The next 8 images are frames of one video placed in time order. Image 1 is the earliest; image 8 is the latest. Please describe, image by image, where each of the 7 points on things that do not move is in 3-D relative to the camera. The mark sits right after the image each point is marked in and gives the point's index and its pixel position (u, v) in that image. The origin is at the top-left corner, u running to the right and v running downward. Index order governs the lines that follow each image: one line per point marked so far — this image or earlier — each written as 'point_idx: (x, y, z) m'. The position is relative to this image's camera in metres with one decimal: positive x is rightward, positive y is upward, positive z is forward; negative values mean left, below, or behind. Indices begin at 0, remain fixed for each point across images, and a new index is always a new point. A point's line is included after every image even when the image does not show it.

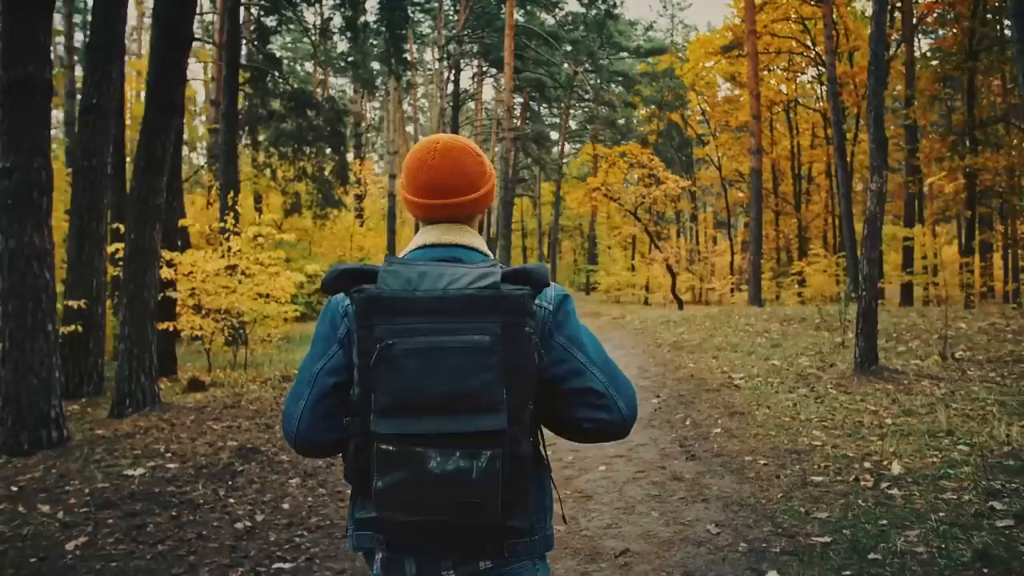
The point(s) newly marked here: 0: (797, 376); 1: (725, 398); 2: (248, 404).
0: (+3.5, -1.1, +9.2) m
1: (+2.3, -1.2, +8.2) m
2: (-3.1, -1.4, +8.8) m
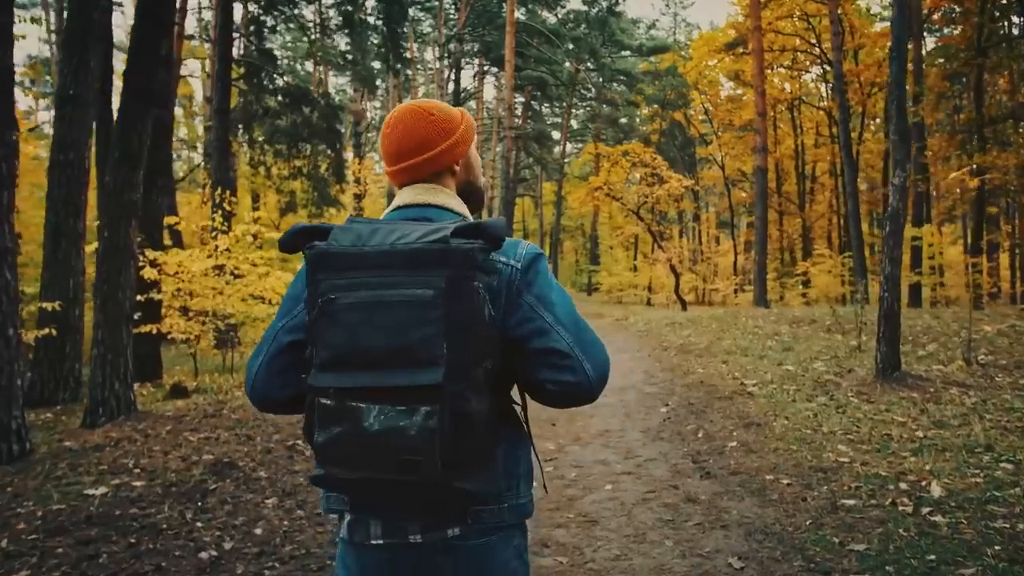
0: (+3.5, -1.1, +8.6) m
1: (+2.3, -1.2, +7.7) m
2: (-3.1, -1.4, +8.3) m
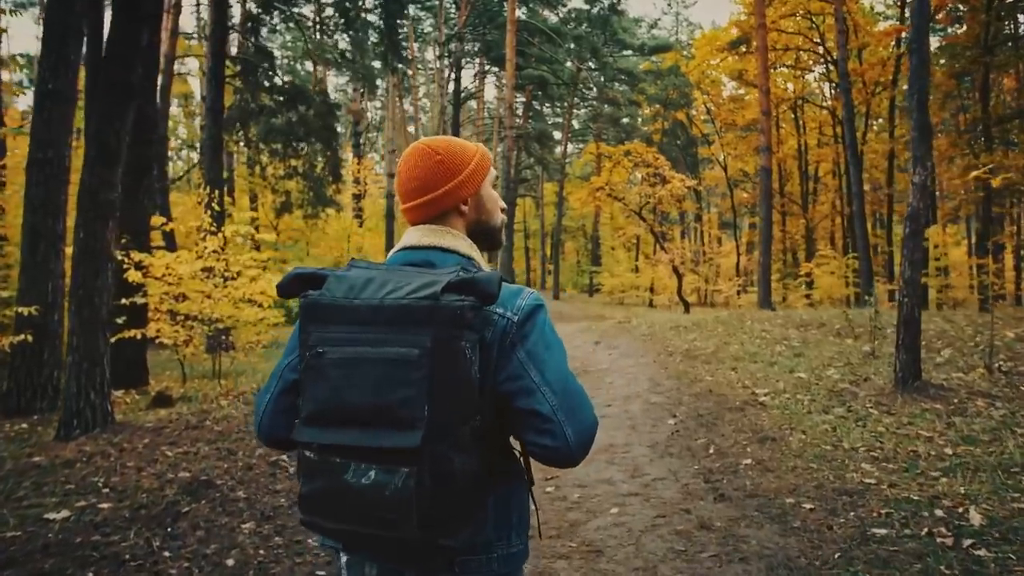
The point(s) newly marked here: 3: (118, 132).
0: (+3.4, -1.1, +8.2) m
1: (+2.3, -1.3, +7.2) m
2: (-3.1, -1.4, +7.9) m
3: (-4.0, +1.6, +7.6) m
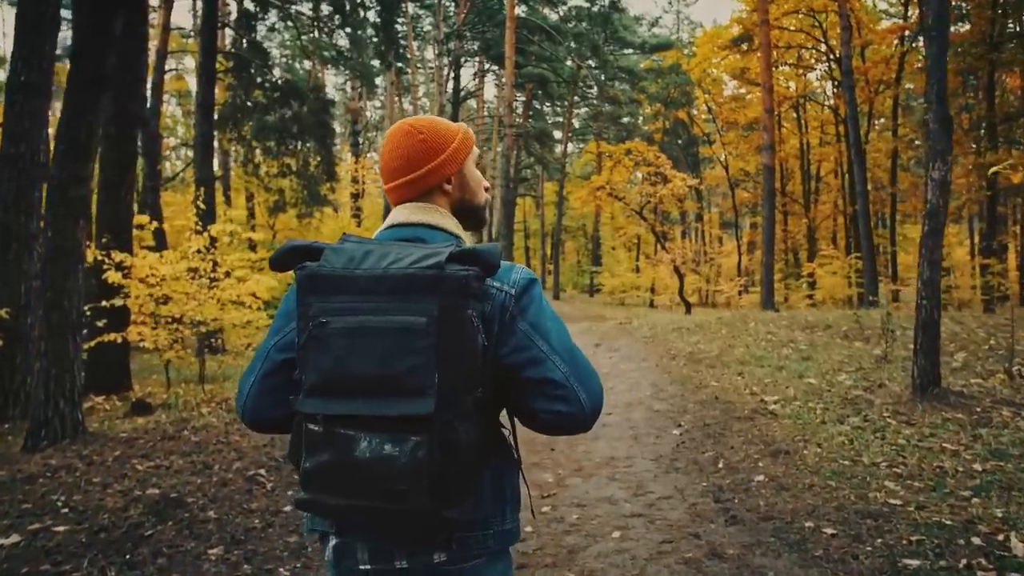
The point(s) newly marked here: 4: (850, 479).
0: (+3.4, -1.1, +7.7) m
1: (+2.2, -1.3, +6.8) m
2: (-3.2, -1.4, +7.5) m
3: (-4.0, +1.5, +7.2) m
4: (+2.3, -1.3, +5.2) m
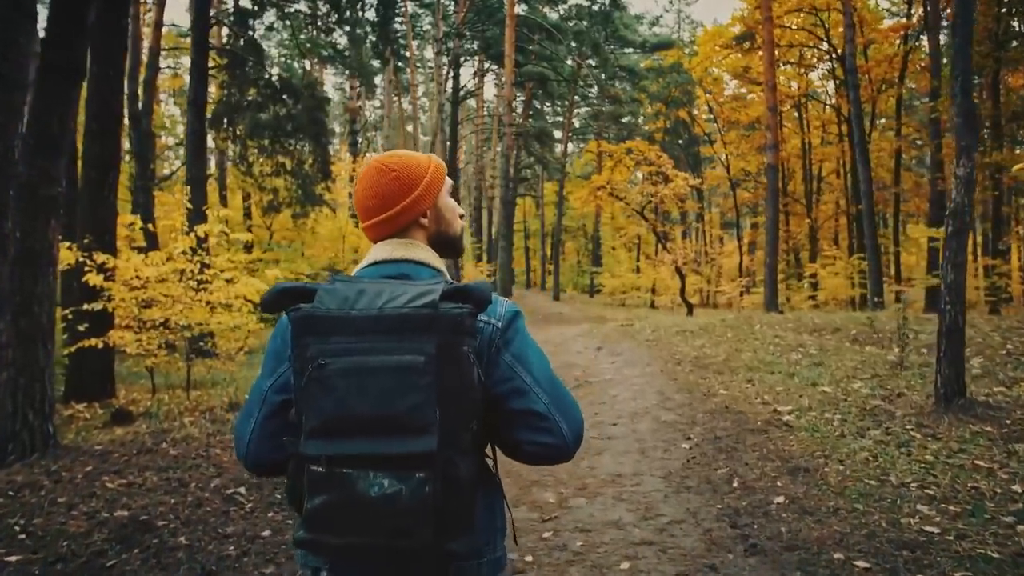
0: (+3.4, -1.2, +7.3) m
1: (+2.2, -1.3, +6.4) m
2: (-3.2, -1.5, +7.0) m
3: (-4.0, +1.5, +6.7) m
4: (+2.3, -1.4, +4.8) m
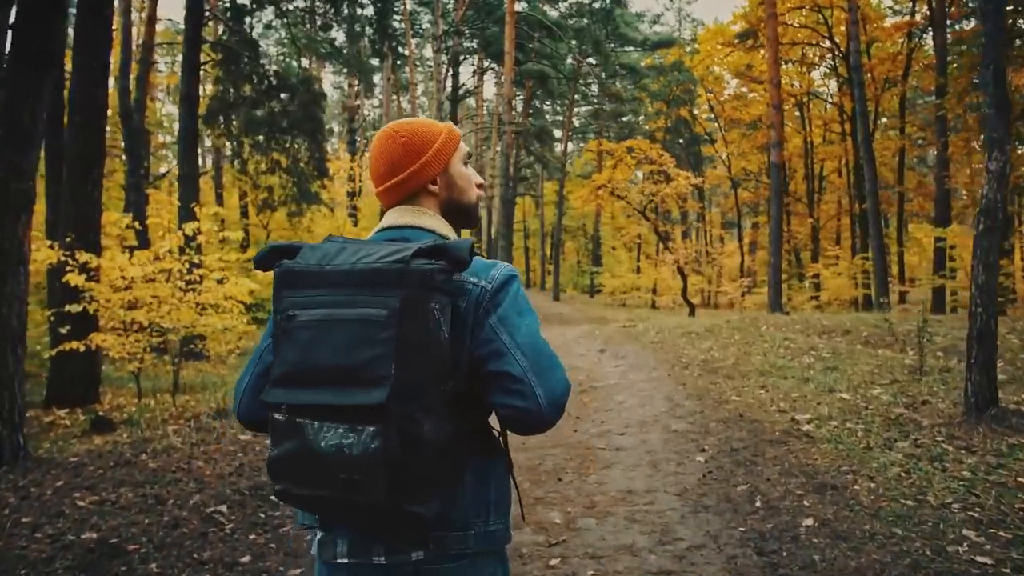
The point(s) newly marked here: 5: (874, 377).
0: (+3.4, -1.2, +6.9) m
1: (+2.2, -1.3, +5.9) m
2: (-3.2, -1.5, +6.6) m
3: (-4.0, +1.5, +6.3) m
4: (+2.3, -1.4, +4.3) m
5: (+4.4, -1.1, +9.2) m
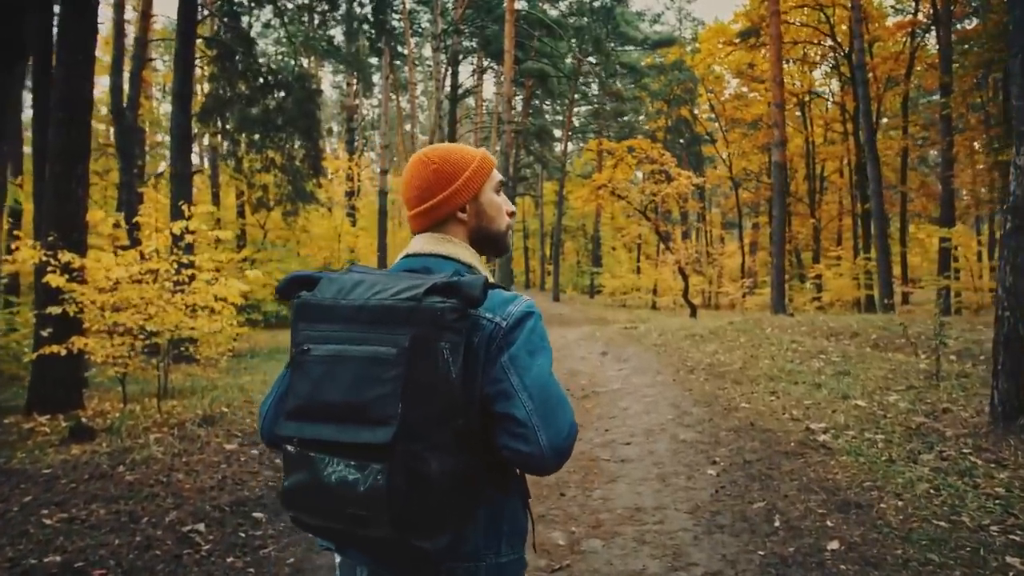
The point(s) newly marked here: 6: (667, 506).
0: (+3.4, -1.2, +6.5) m
1: (+2.2, -1.3, +5.6) m
2: (-3.2, -1.5, +6.2) m
3: (-4.0, +1.5, +5.9) m
4: (+2.3, -1.4, +4.0) m
5: (+4.4, -1.1, +8.8) m
6: (+1.1, -1.5, +5.2) m
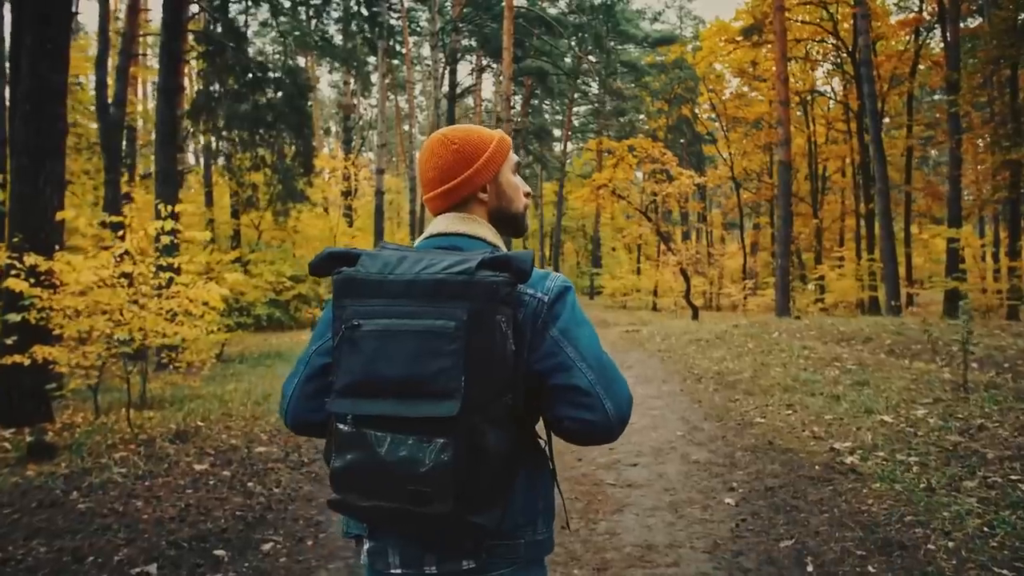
0: (+3.4, -1.3, +5.9) m
1: (+2.2, -1.4, +5.0) m
2: (-3.2, -1.6, +5.6) m
3: (-4.0, +1.4, +5.3) m
4: (+2.3, -1.4, +3.4) m
5: (+4.4, -1.1, +8.2) m
6: (+1.0, -1.5, +4.6) m
